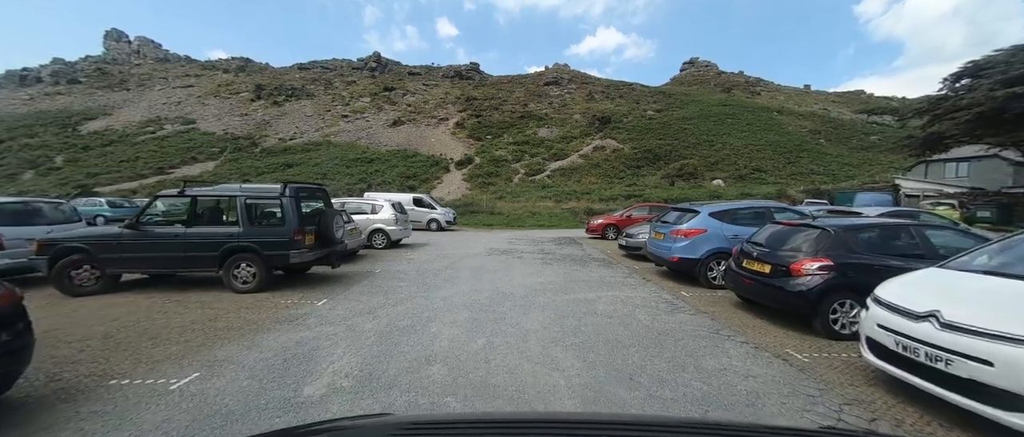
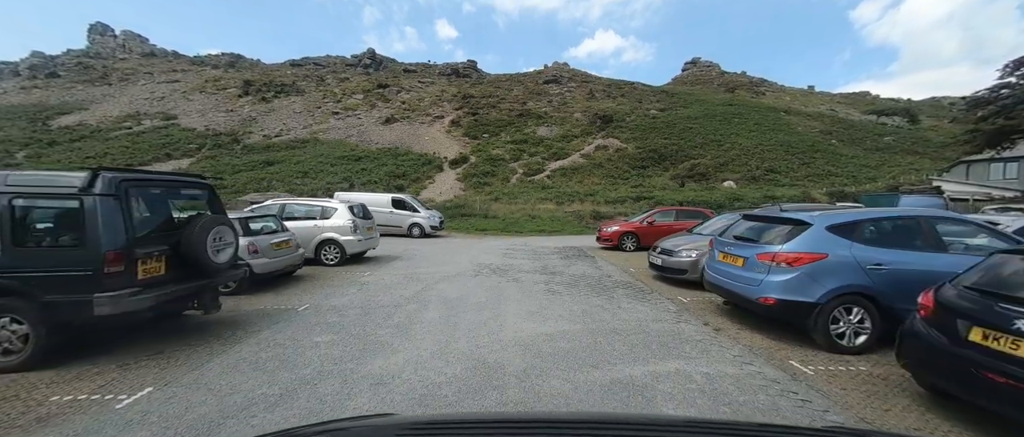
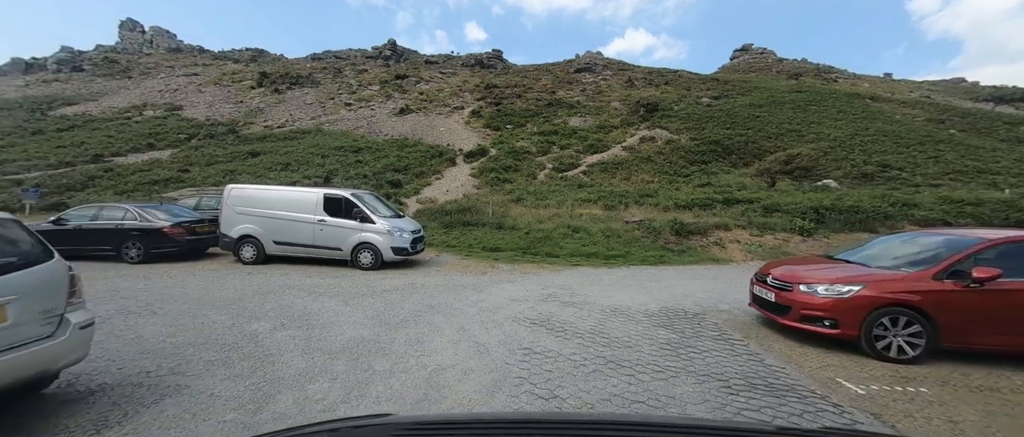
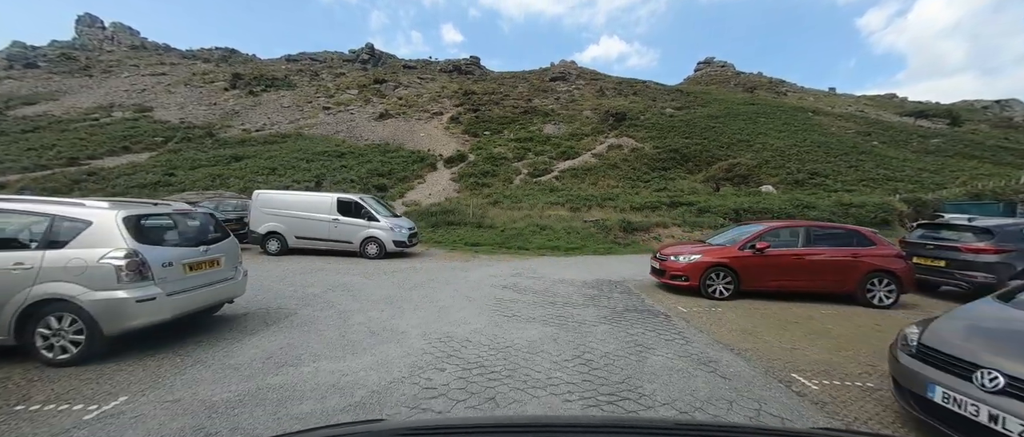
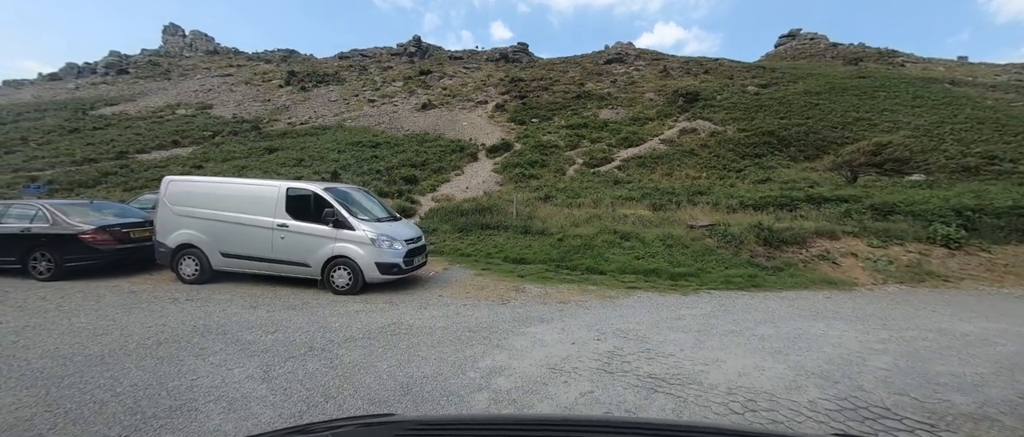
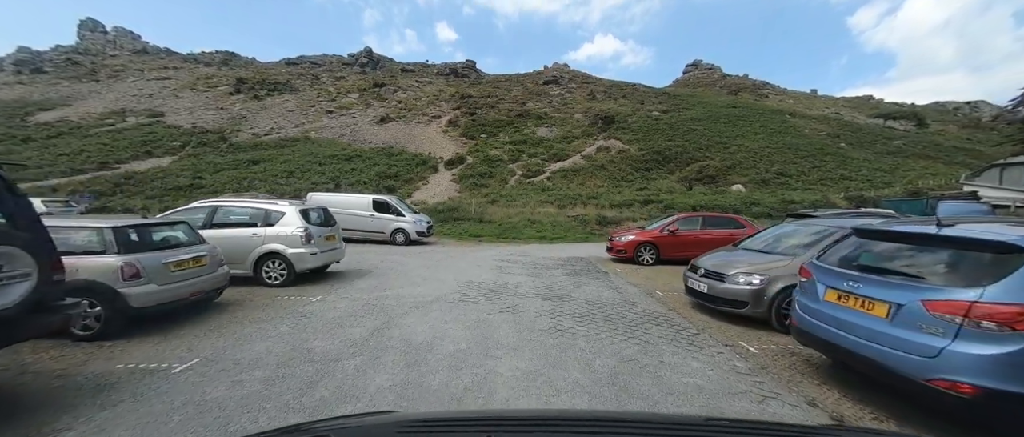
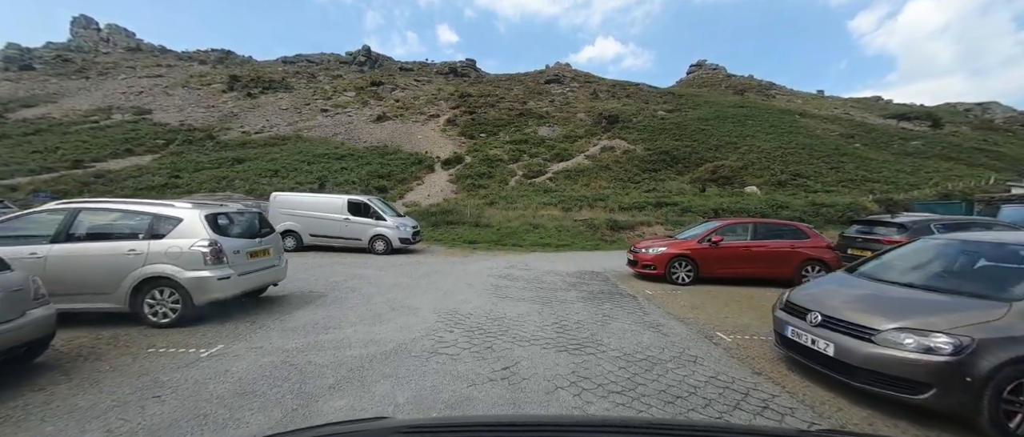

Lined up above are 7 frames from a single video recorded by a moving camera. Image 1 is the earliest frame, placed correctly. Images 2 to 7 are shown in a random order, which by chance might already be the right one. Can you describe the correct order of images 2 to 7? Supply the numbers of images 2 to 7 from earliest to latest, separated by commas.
2, 6, 7, 4, 3, 5
